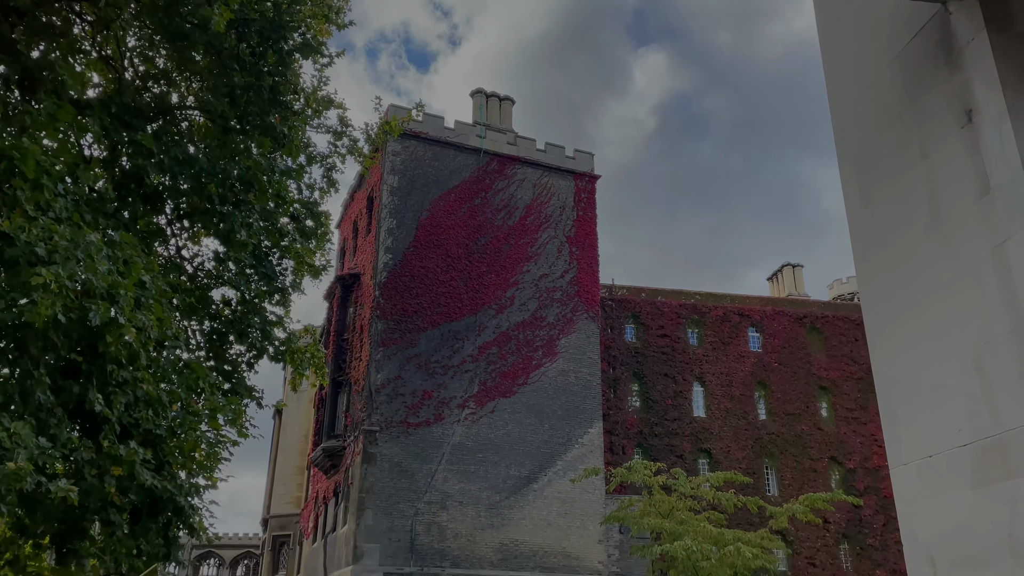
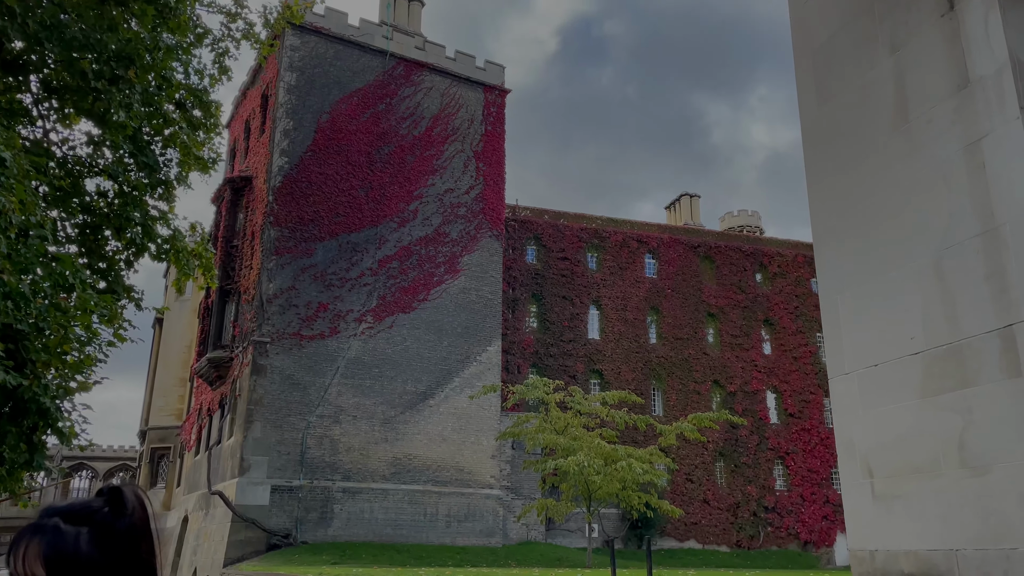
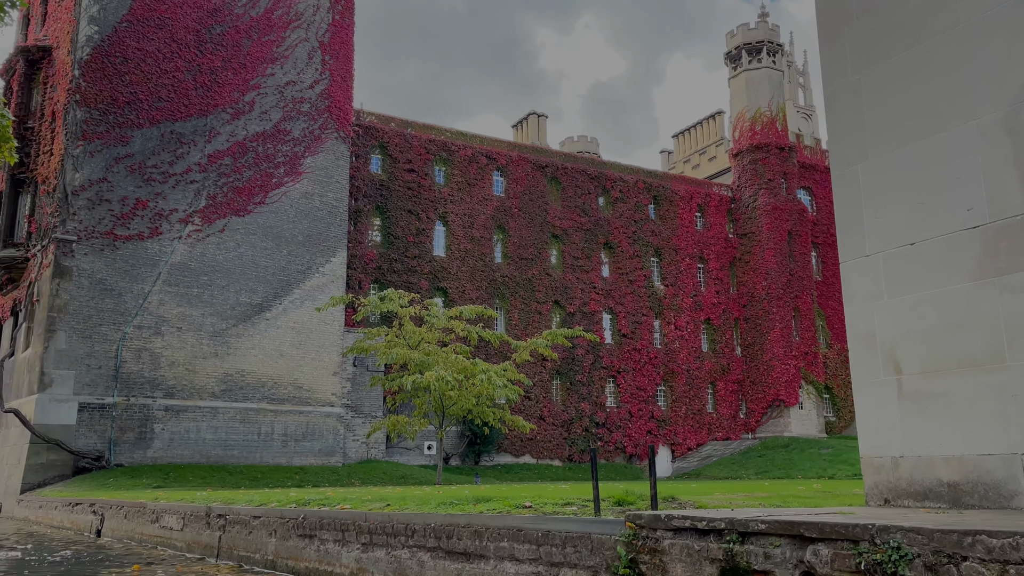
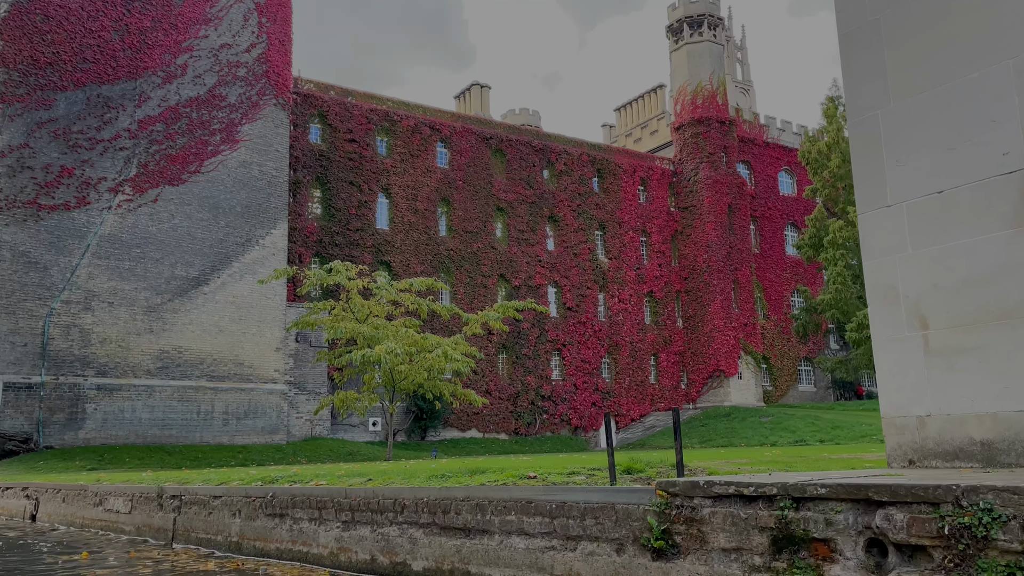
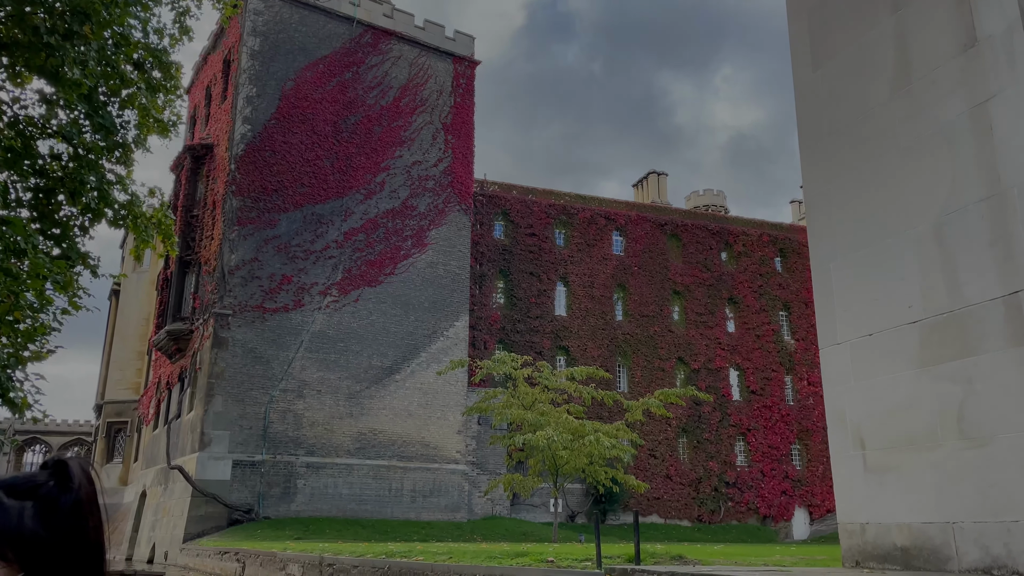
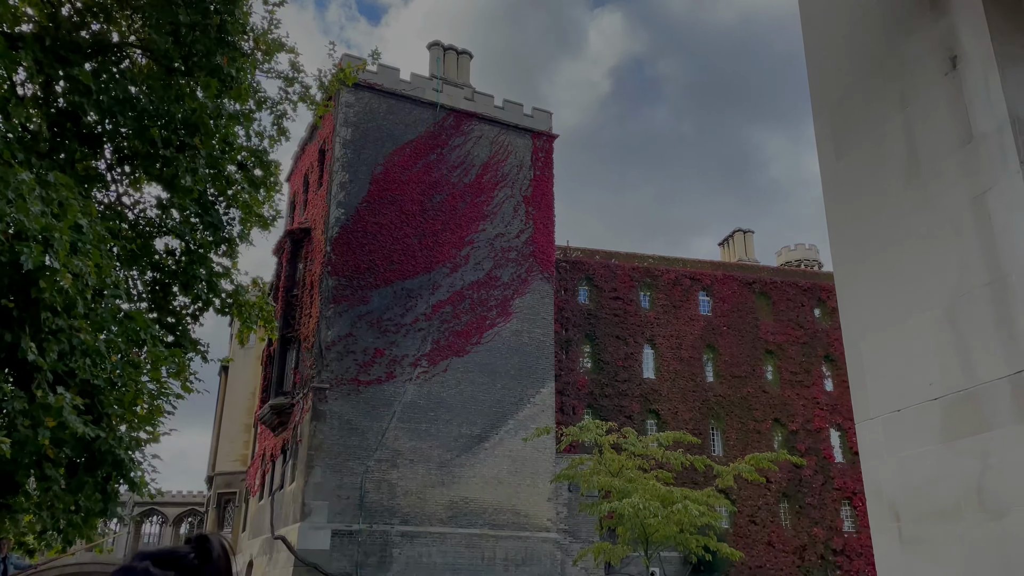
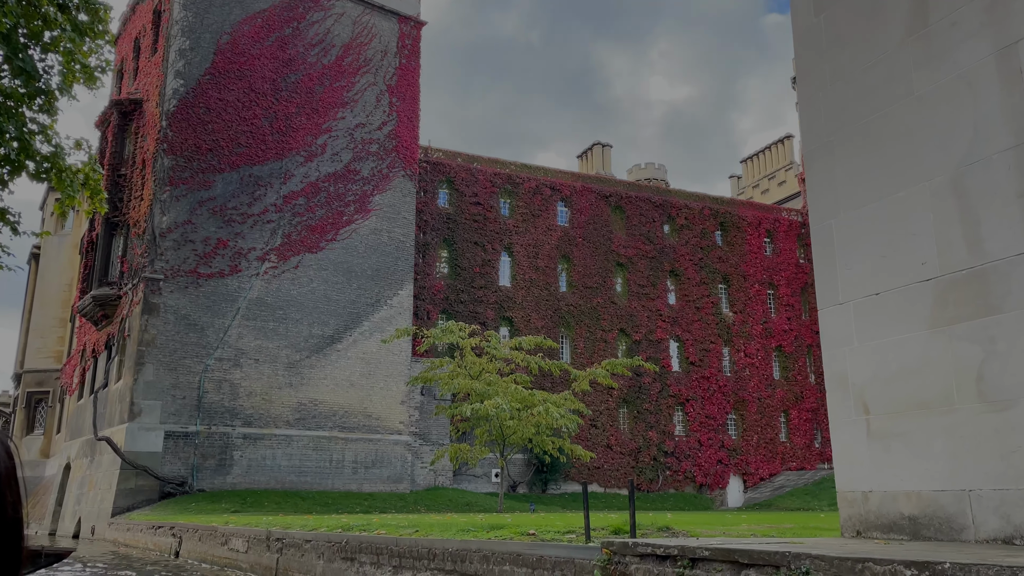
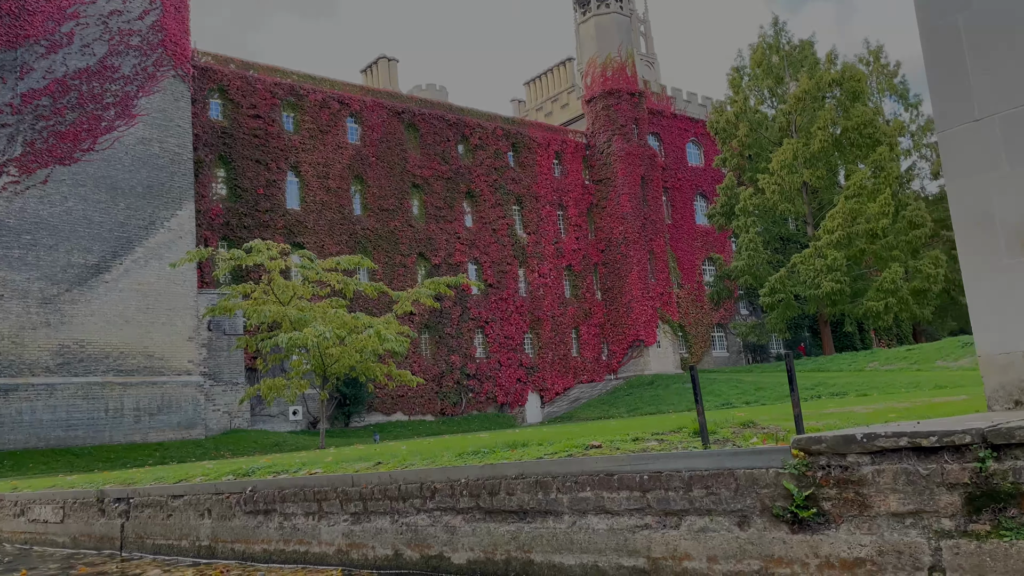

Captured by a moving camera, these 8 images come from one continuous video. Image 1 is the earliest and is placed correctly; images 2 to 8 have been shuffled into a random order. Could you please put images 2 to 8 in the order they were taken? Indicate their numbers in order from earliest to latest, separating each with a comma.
6, 2, 5, 7, 3, 4, 8
